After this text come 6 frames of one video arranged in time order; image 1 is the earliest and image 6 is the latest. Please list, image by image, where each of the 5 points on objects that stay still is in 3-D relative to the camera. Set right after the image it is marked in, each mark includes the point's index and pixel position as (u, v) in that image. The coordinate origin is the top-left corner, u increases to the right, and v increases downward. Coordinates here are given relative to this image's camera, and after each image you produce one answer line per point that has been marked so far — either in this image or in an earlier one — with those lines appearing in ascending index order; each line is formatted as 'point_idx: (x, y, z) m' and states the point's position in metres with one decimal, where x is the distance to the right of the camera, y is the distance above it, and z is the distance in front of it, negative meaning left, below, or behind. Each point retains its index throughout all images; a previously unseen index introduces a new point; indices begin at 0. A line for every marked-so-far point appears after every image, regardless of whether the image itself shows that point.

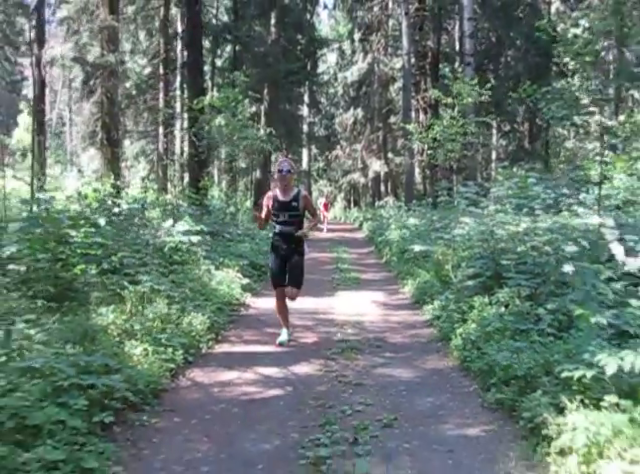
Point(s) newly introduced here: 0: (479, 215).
0: (+3.0, +0.4, +12.6) m
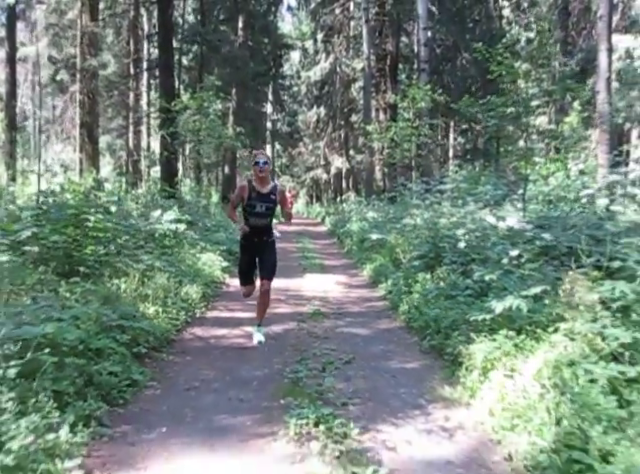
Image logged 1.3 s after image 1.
0: (+2.3, +0.6, +14.4) m
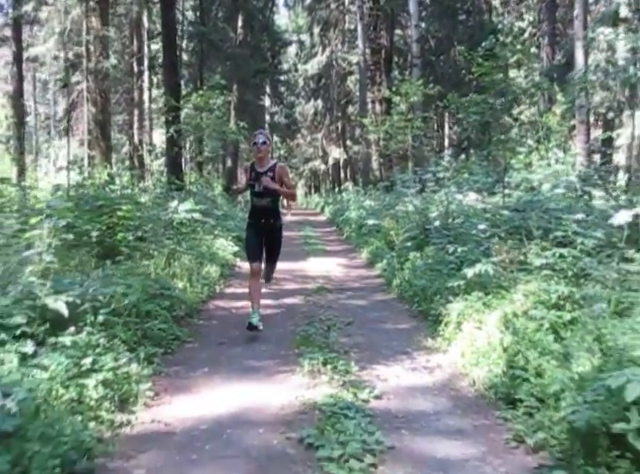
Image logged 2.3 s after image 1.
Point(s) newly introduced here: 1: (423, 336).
0: (+2.4, +0.9, +15.8) m
1: (+1.2, -1.1, +7.5) m
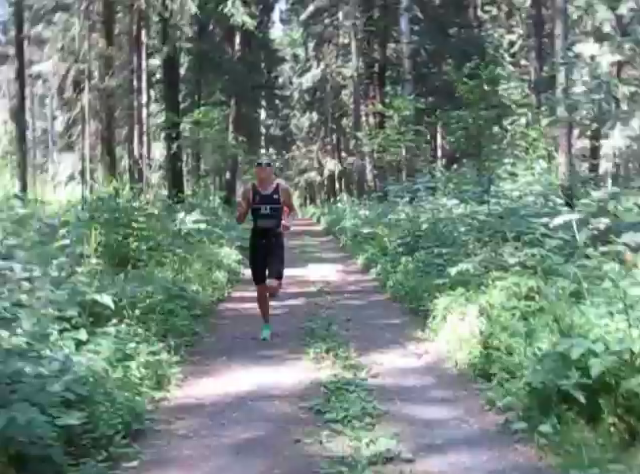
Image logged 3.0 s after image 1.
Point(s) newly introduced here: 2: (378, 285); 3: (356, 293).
0: (+2.3, +0.8, +16.7) m
1: (+1.2, -1.2, +8.4) m
2: (+1.0, -0.8, +12.0) m
3: (+0.6, -1.0, +11.4) m
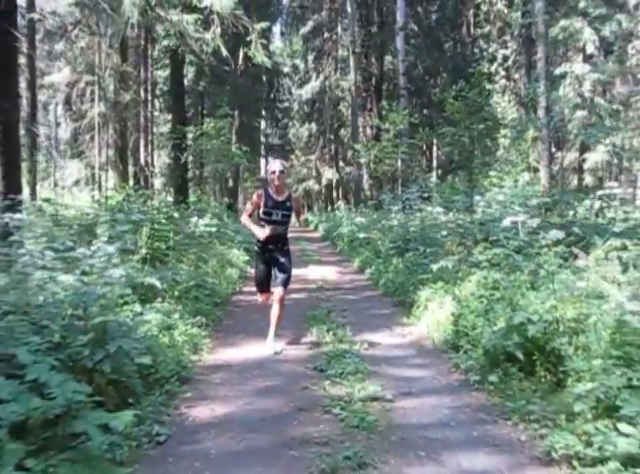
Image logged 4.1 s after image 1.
0: (+2.3, +0.6, +18.3) m
1: (+1.2, -1.2, +9.9) m
2: (+1.0, -0.9, +13.5) m
3: (+0.6, -1.0, +12.9) m
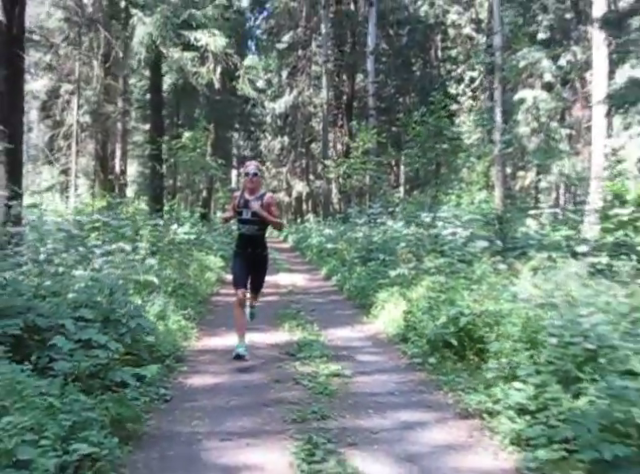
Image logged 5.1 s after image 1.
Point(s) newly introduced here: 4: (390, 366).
0: (+1.4, +0.3, +19.7) m
1: (+0.7, -1.3, +11.3) m
2: (+0.4, -1.1, +14.9) m
3: (0.0, -1.2, +14.3) m
4: (+0.8, -1.5, +7.8) m
